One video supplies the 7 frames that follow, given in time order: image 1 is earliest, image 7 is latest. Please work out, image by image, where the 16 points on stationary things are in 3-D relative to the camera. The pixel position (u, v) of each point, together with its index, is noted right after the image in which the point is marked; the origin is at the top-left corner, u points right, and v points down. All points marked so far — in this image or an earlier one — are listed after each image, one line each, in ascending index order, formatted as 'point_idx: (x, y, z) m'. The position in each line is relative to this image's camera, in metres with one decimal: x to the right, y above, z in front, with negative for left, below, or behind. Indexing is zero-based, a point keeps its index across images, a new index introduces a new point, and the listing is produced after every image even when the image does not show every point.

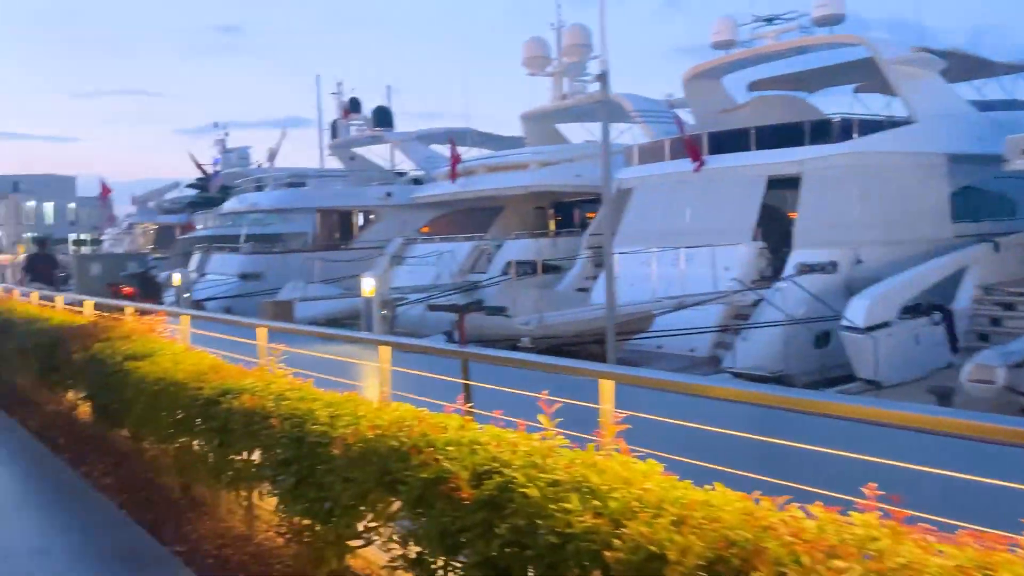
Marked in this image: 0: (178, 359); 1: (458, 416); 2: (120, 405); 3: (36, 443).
0: (-2.2, -0.5, +5.6) m
1: (-0.2, -0.5, +3.4) m
2: (-2.6, -0.8, +5.7) m
3: (-4.1, -1.4, +7.3) m
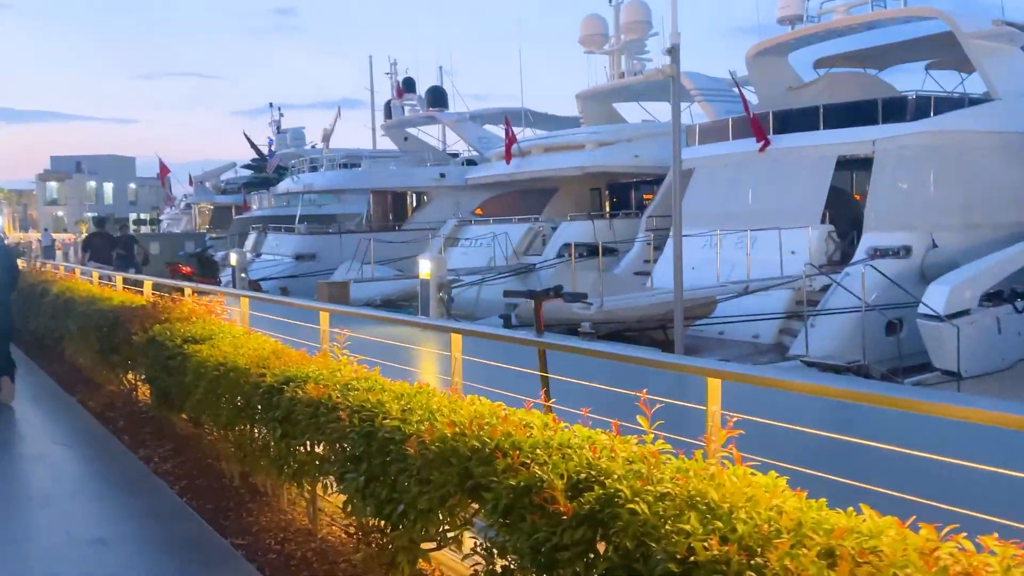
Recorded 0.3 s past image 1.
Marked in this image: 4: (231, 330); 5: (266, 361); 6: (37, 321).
0: (-1.7, -0.4, +5.4) m
1: (+0.1, -0.5, +3.1) m
2: (-2.2, -0.7, +5.5) m
3: (-3.6, -1.2, +7.2) m
4: (-2.0, -0.3, +5.9) m
5: (-1.4, -0.4, +4.9) m
6: (-6.4, -0.5, +11.3) m
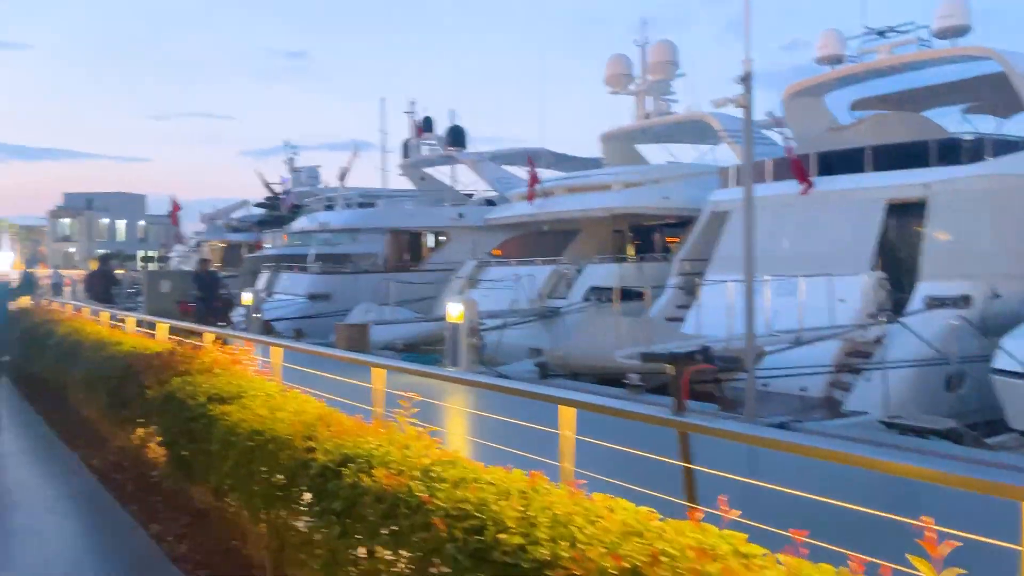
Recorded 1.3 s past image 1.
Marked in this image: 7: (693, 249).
0: (-1.3, -0.6, +4.5) m
1: (+0.6, -0.6, +2.2) m
2: (-1.7, -0.9, +4.6) m
3: (-3.1, -1.5, +6.3) m
4: (-1.5, -0.6, +5.0) m
5: (-0.9, -0.7, +4.0) m
6: (-5.9, -1.0, +10.4) m
7: (+4.1, +0.9, +18.9) m
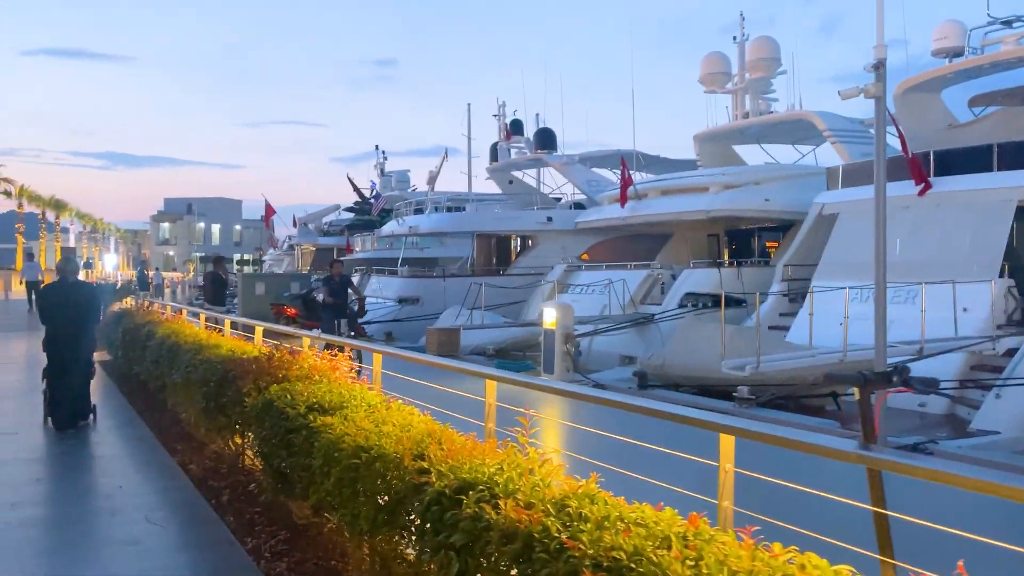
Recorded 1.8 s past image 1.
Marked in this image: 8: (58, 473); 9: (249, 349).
0: (-0.6, -0.6, +4.2) m
1: (+0.9, -0.7, +1.7) m
2: (-1.1, -0.9, +4.3) m
3: (-2.3, -1.5, +6.2) m
4: (-0.8, -0.6, +4.7) m
5: (-0.4, -0.7, +3.6) m
6: (-4.6, -1.0, +10.5) m
7: (+6.1, +0.7, +18.0) m
8: (-3.8, -1.6, +7.1) m
9: (-2.2, -0.5, +7.0) m
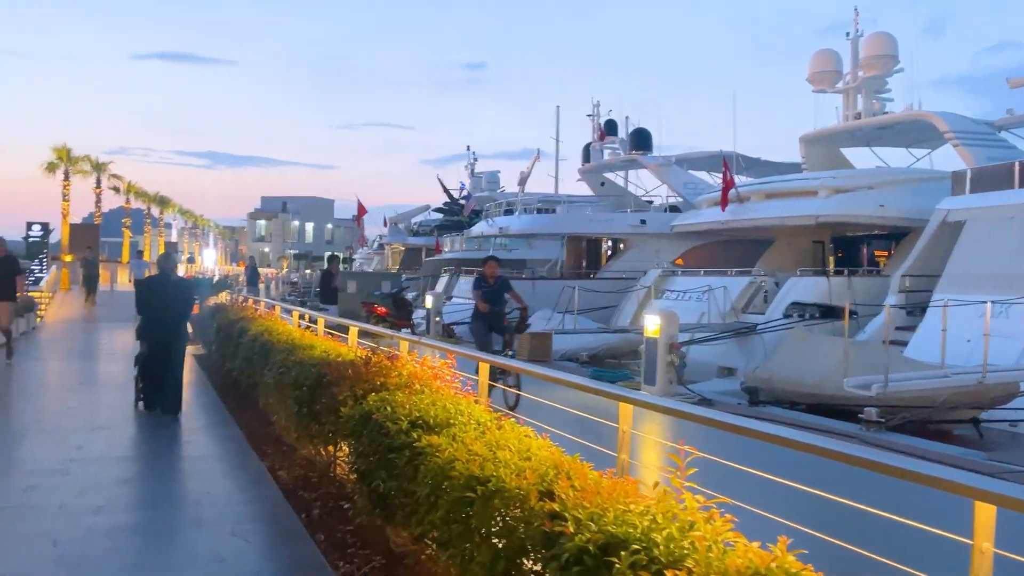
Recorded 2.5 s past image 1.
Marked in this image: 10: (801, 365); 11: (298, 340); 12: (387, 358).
0: (-0.1, -0.7, +3.6) m
1: (+1.3, -0.7, +1.0) m
2: (-0.5, -0.9, +3.8) m
3: (-1.6, -1.5, +5.8) m
4: (-0.2, -0.6, +4.2) m
5: (+0.1, -0.7, +3.0) m
6: (-3.4, -0.9, +10.3) m
7: (+8.0, +0.5, +16.7) m
8: (-3.0, -1.5, +6.8) m
9: (-1.3, -0.5, +6.6) m
10: (+4.3, -1.2, +12.6) m
11: (-2.0, -0.5, +7.8) m
12: (-0.8, -0.5, +5.7) m
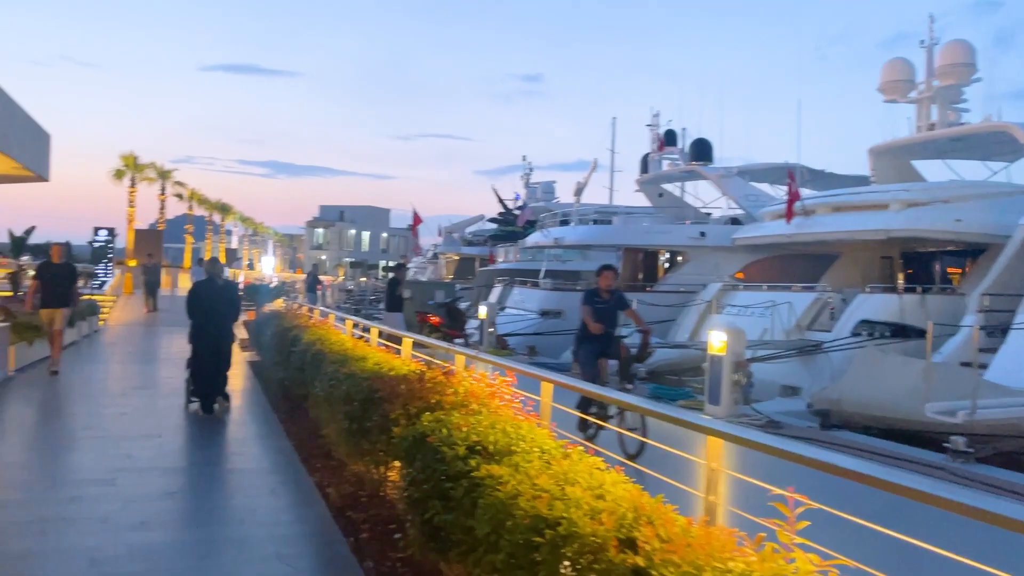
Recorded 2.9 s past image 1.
0: (+0.2, -0.7, +3.2) m
1: (+1.4, -0.7, +0.5) m
2: (-0.2, -1.0, +3.4) m
3: (-1.2, -1.6, +5.4) m
4: (+0.1, -0.7, +3.8) m
5: (+0.4, -0.8, +2.6) m
6: (-2.7, -1.0, +10.1) m
7: (+9.1, +0.1, +15.8) m
8: (-2.5, -1.6, +6.6) m
9: (-0.9, -0.6, +6.3) m
10: (+5.1, -1.4, +11.9) m
11: (-1.5, -0.6, +7.6) m
12: (-0.4, -0.6, +5.3) m
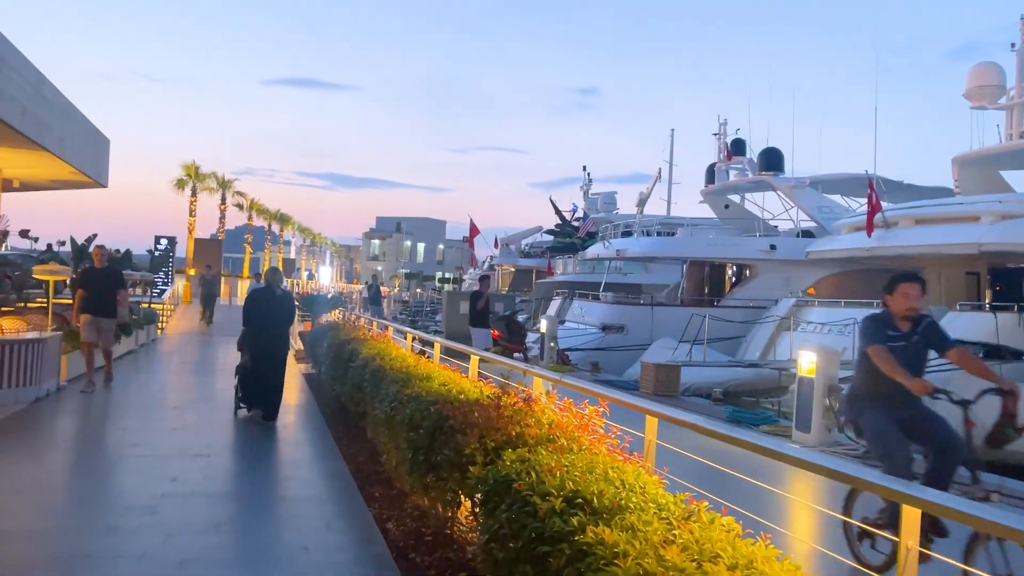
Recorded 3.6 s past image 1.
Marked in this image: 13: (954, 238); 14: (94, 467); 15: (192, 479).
0: (+0.6, -0.8, +2.5) m
1: (+1.6, -0.8, -0.3) m
2: (+0.2, -1.0, +2.7) m
3: (-0.7, -1.6, +4.8) m
4: (+0.5, -0.7, +3.0) m
5: (+0.7, -0.8, +1.9) m
6: (-1.9, -1.1, +9.5) m
7: (+10.3, -0.2, +14.4) m
8: (-1.9, -1.6, +6.0) m
9: (-0.3, -0.7, +5.6) m
10: (+6.0, -1.6, +10.9) m
11: (-0.8, -0.7, +6.9) m
12: (+0.1, -0.6, +4.6) m
13: (+9.9, +1.1, +19.0) m
14: (-3.6, -1.6, +7.3) m
15: (-2.7, -1.6, +7.0) m
